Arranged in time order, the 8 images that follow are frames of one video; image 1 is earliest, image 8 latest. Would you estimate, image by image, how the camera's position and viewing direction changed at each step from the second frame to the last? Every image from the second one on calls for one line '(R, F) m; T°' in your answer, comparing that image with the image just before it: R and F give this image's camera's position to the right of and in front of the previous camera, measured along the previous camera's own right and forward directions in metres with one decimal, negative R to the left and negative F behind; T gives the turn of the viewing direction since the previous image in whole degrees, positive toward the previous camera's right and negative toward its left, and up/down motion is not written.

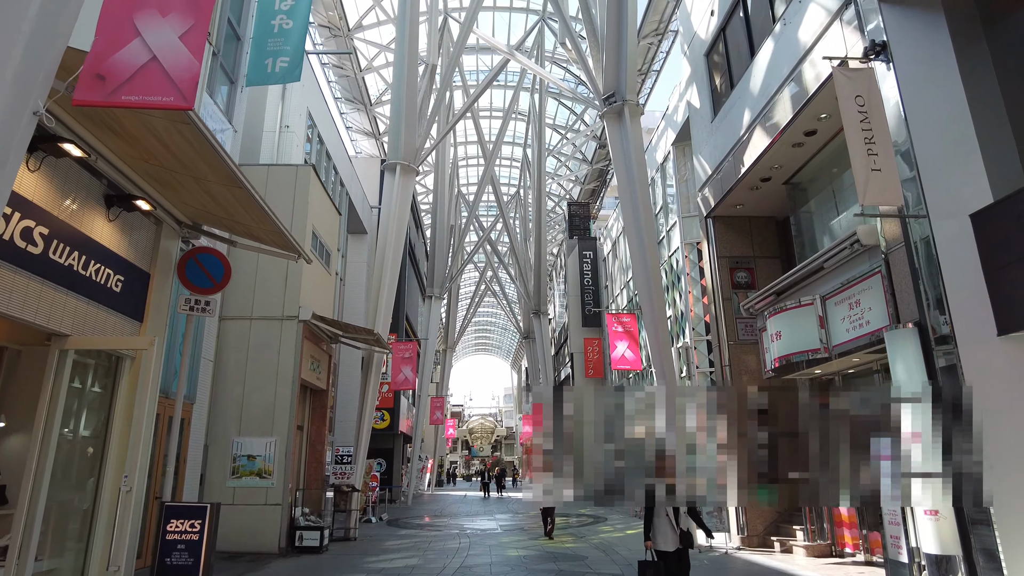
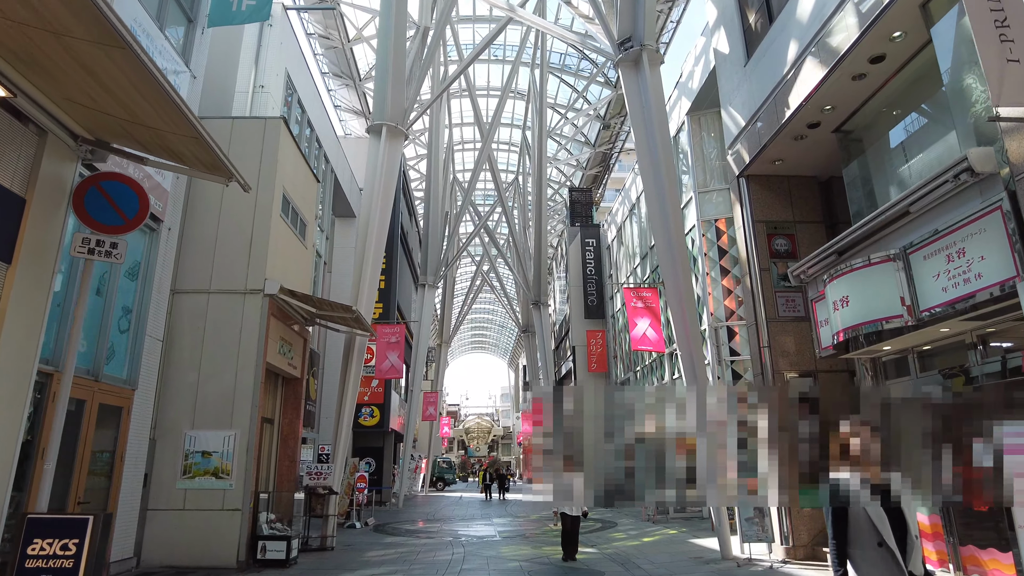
(-0.1, +1.9) m; 0°
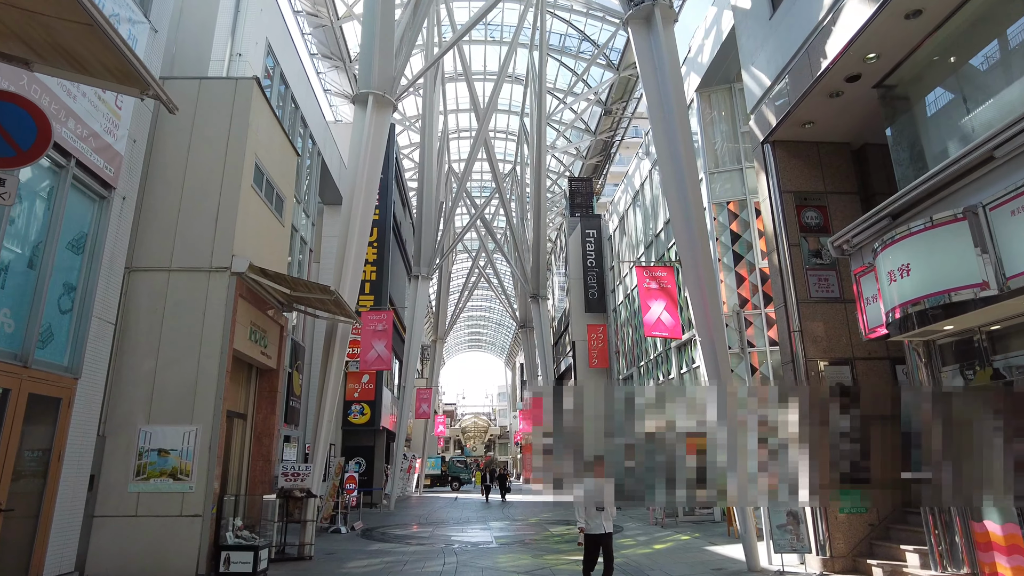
(0.0, +1.2) m; 0°
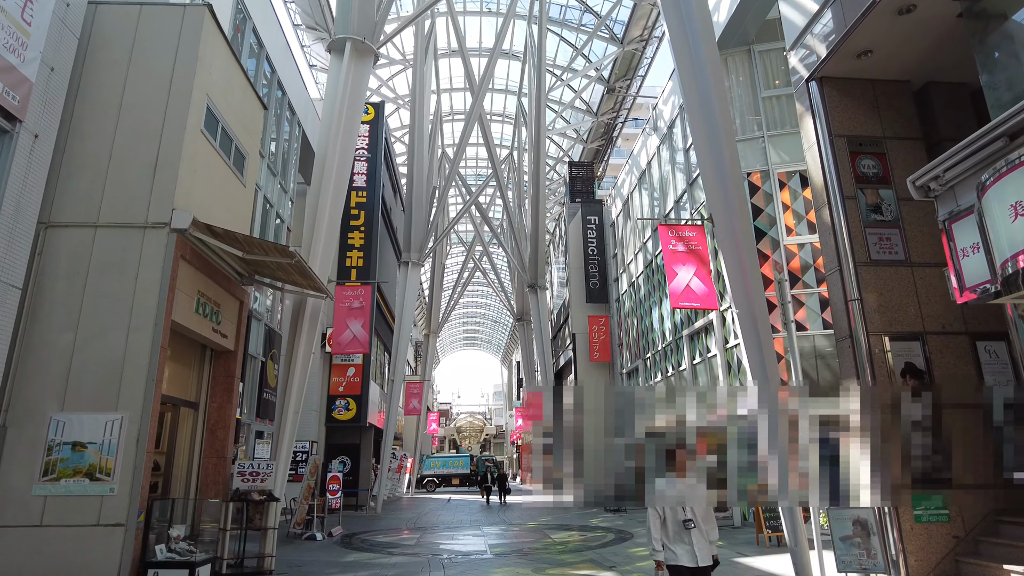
(0.0, +1.7) m; 0°
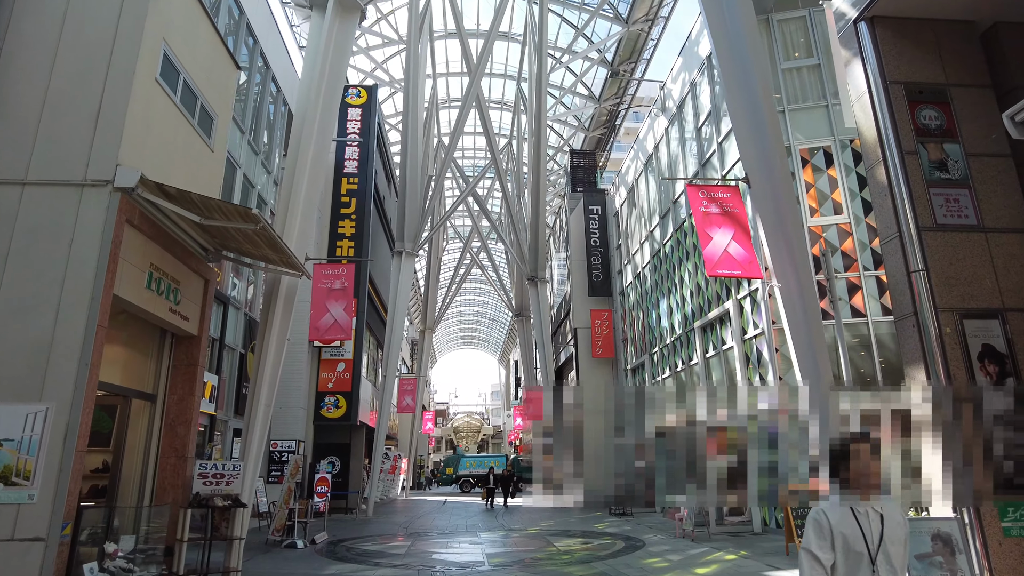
(-0.1, +1.2) m; 0°
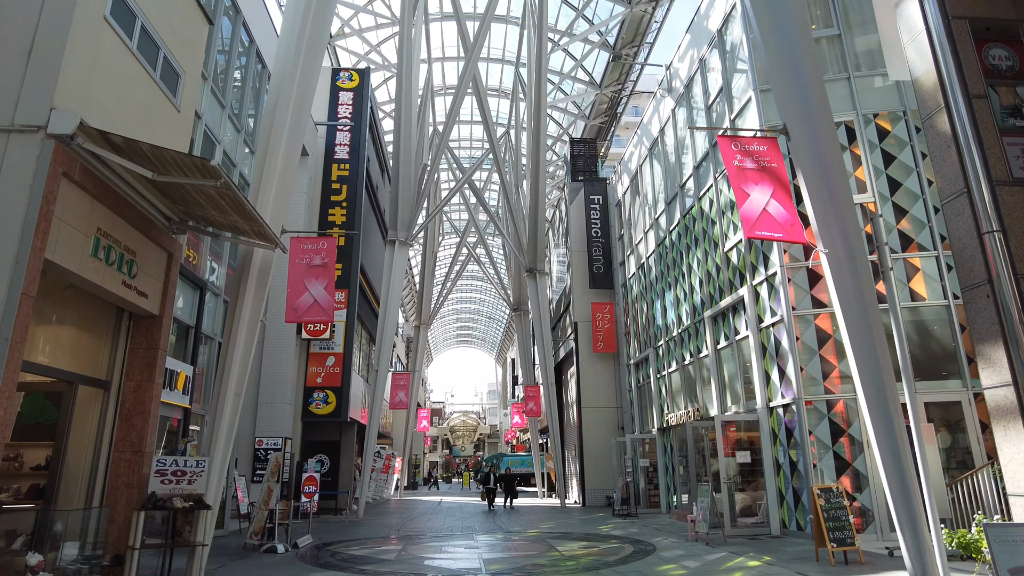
(-0.1, +1.0) m; 0°
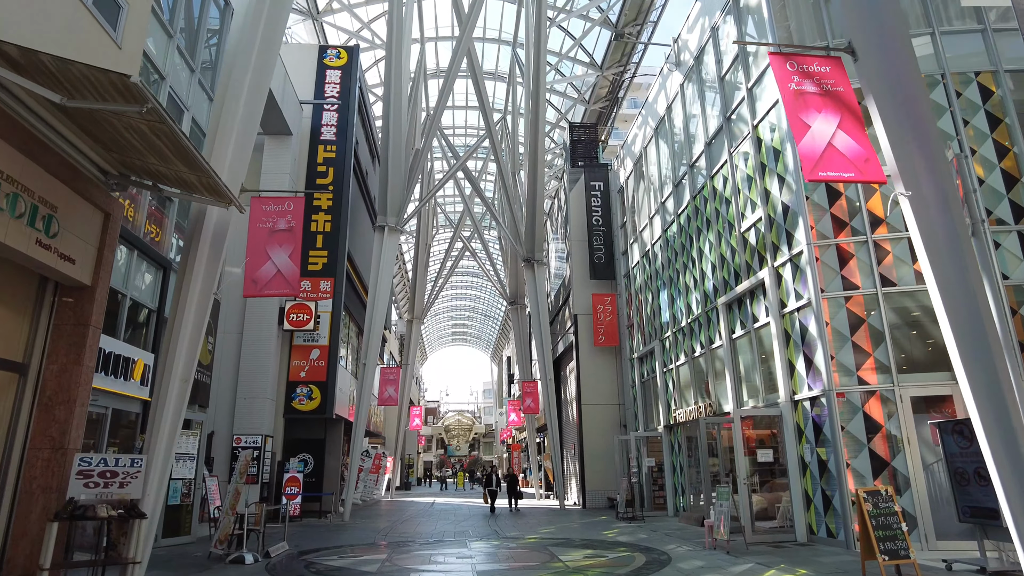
(0.0, +1.3) m; 0°
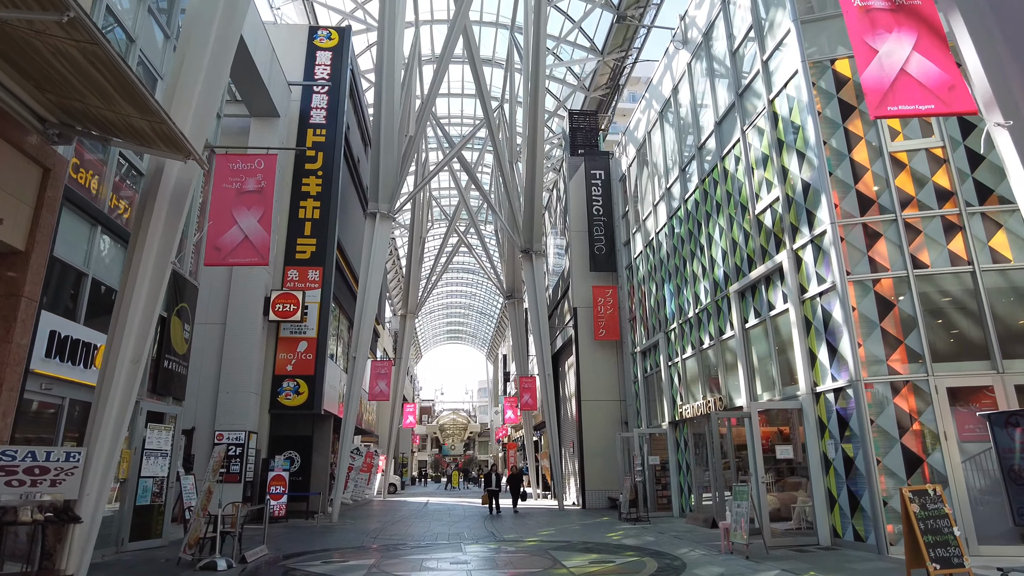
(-0.1, +0.9) m; 0°
